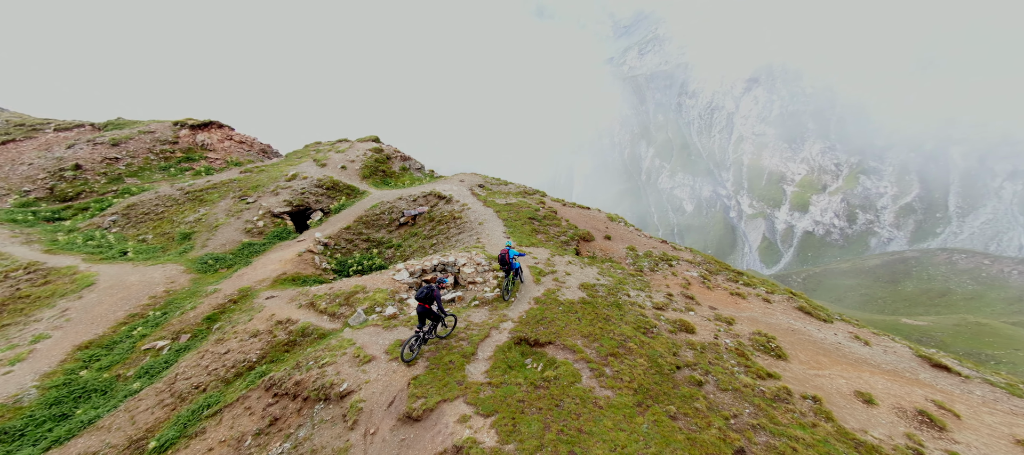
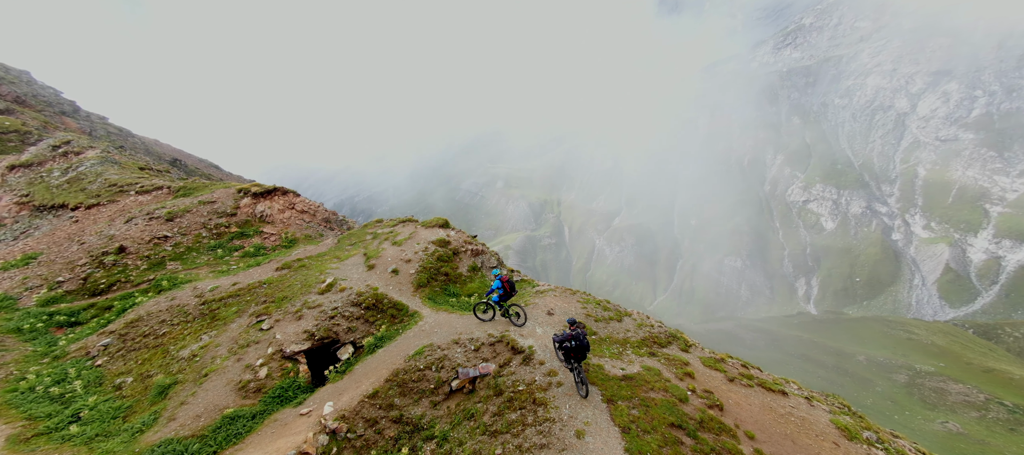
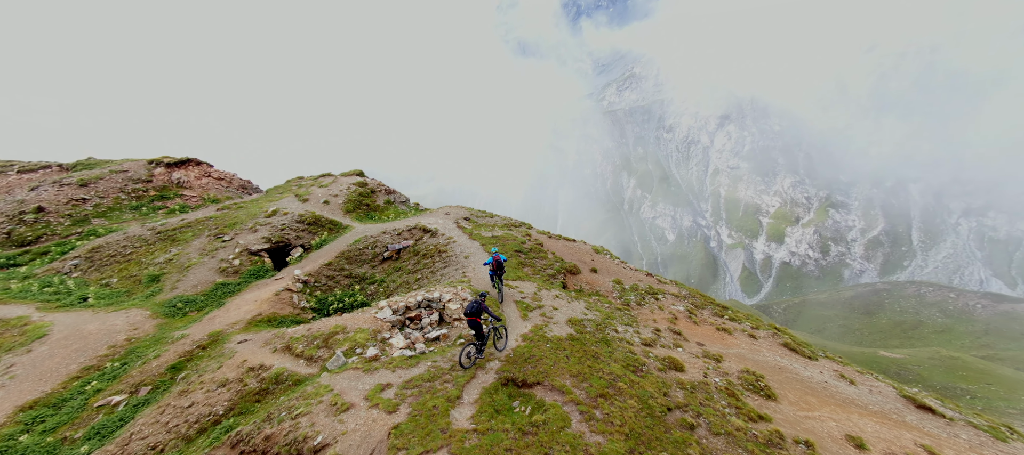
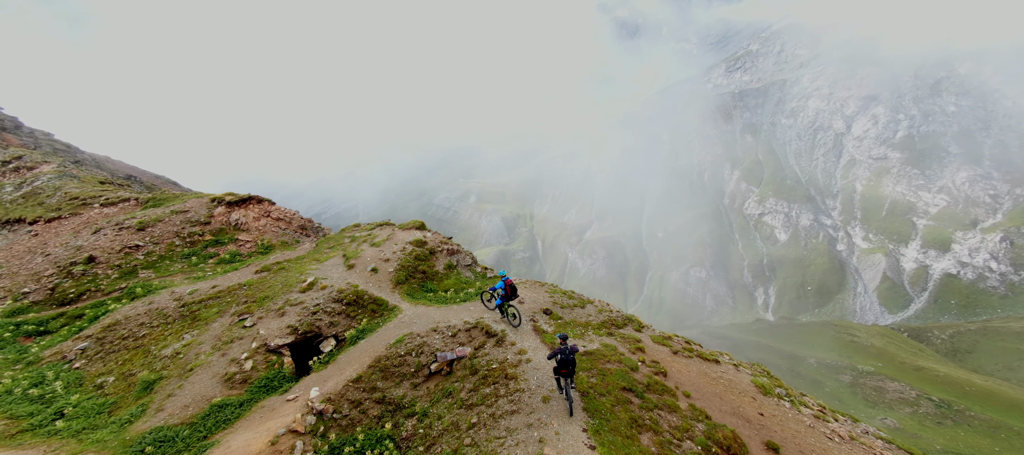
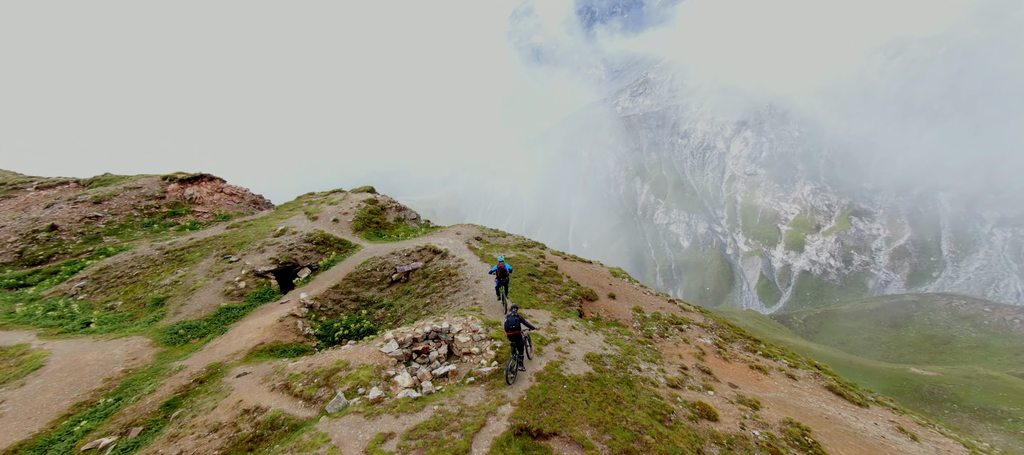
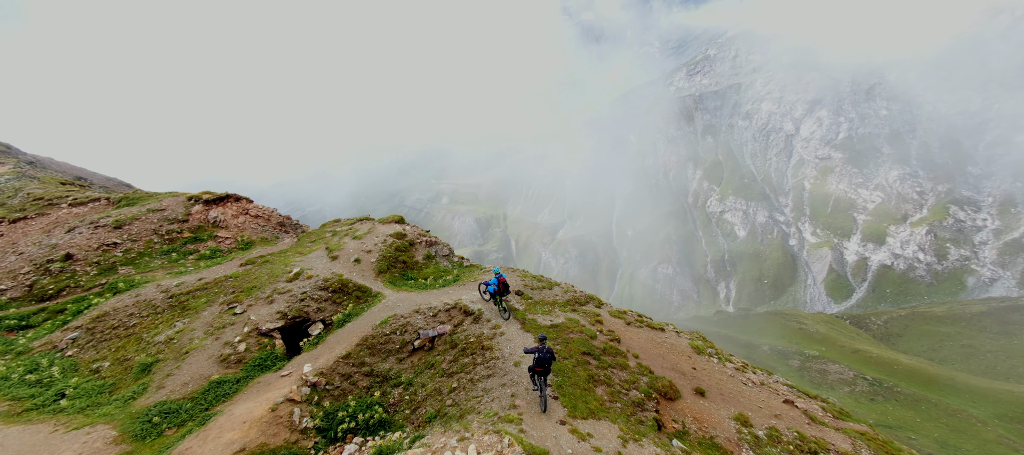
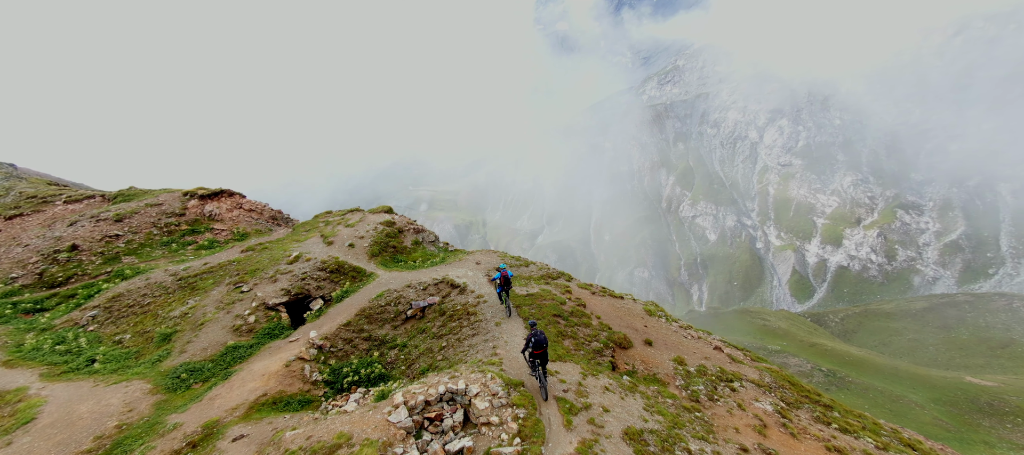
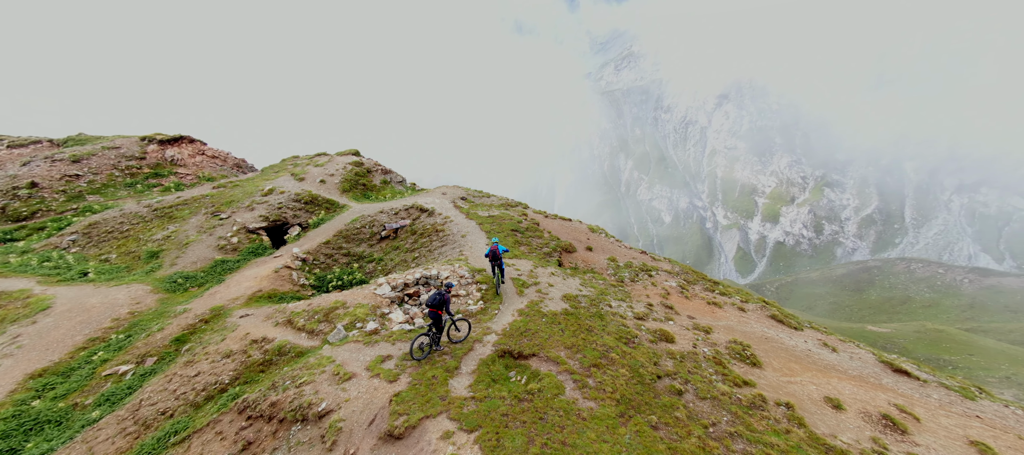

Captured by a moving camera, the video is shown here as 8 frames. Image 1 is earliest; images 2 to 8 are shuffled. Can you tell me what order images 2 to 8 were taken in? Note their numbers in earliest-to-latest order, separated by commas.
8, 3, 5, 7, 6, 4, 2
